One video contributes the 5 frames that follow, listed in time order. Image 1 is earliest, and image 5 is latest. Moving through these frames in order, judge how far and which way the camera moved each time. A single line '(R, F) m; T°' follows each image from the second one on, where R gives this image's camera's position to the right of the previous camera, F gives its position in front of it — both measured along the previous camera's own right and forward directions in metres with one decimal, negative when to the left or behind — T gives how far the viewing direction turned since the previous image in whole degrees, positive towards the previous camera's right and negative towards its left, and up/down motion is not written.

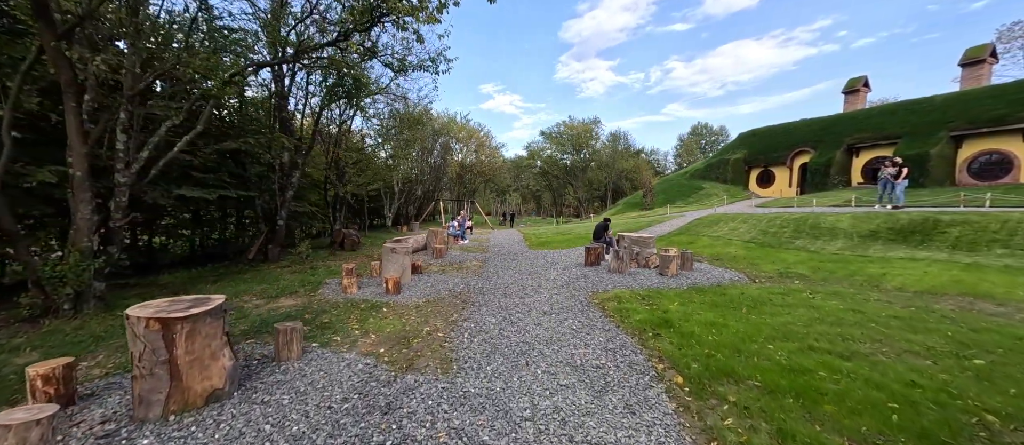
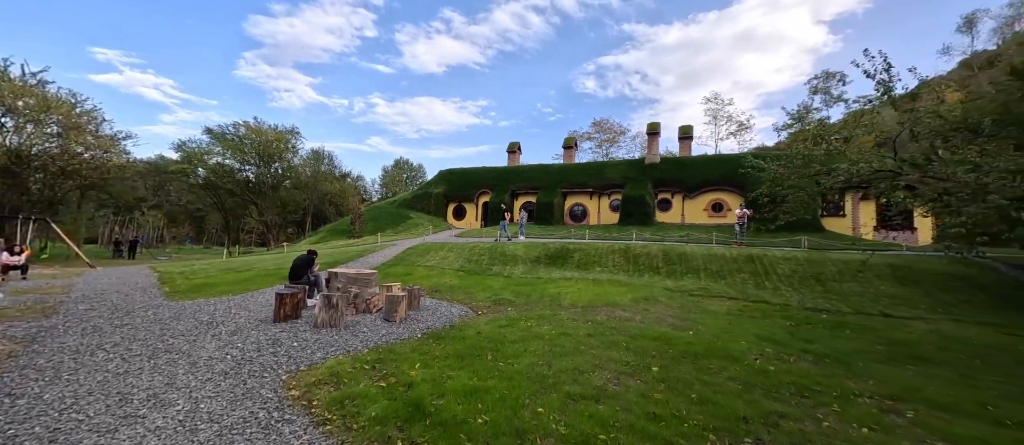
(+0.4, +2.4) m; +45°
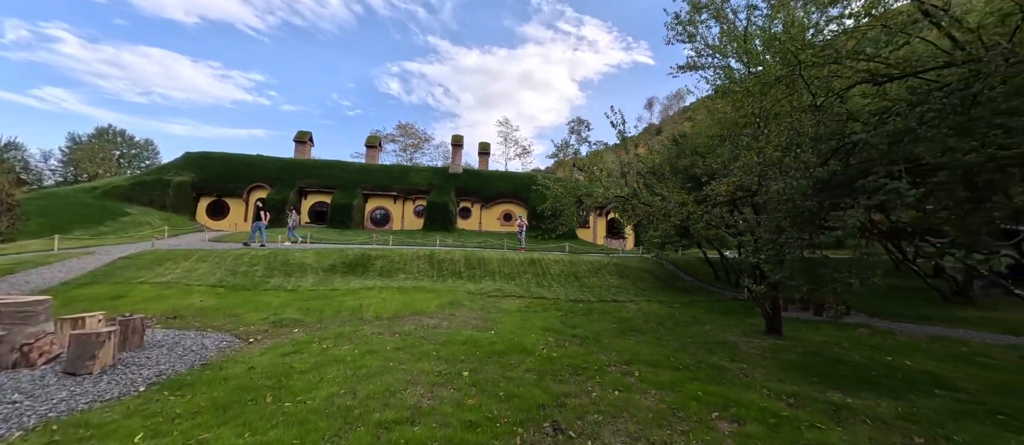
(-0.2, +0.4) m; +31°
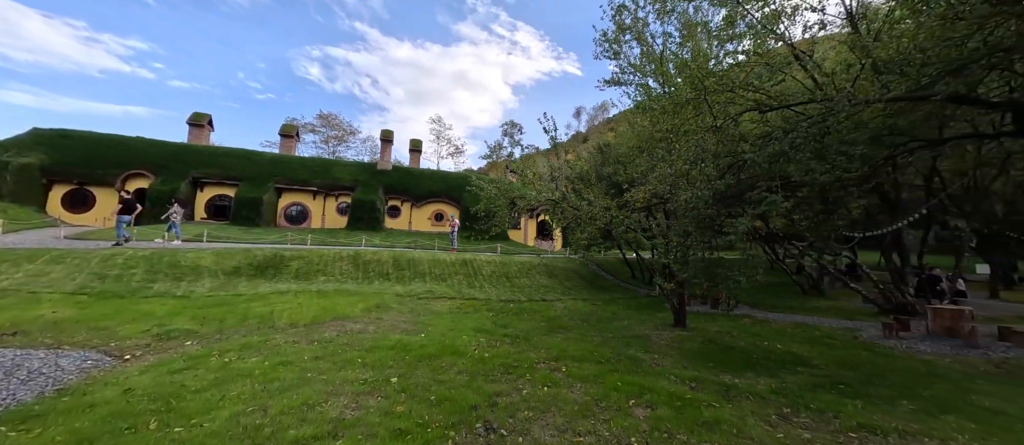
(-0.1, 0.0) m; +11°
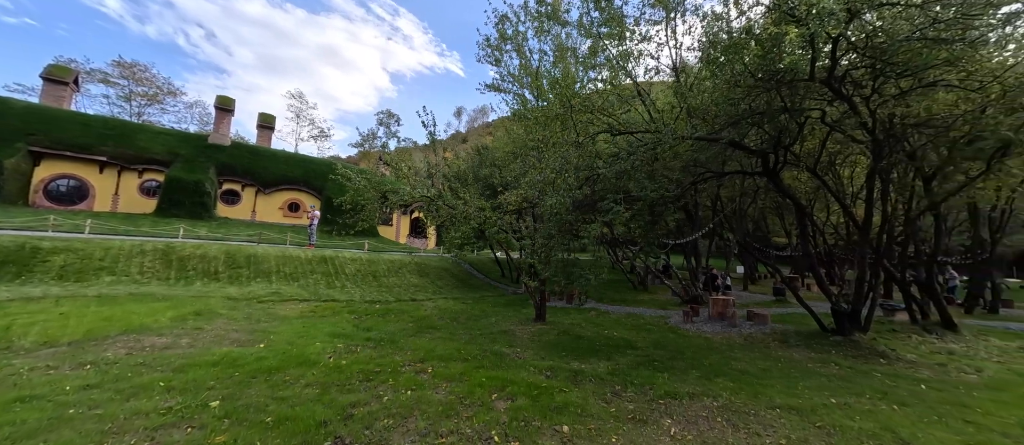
(0.0, +0.1) m; +20°
